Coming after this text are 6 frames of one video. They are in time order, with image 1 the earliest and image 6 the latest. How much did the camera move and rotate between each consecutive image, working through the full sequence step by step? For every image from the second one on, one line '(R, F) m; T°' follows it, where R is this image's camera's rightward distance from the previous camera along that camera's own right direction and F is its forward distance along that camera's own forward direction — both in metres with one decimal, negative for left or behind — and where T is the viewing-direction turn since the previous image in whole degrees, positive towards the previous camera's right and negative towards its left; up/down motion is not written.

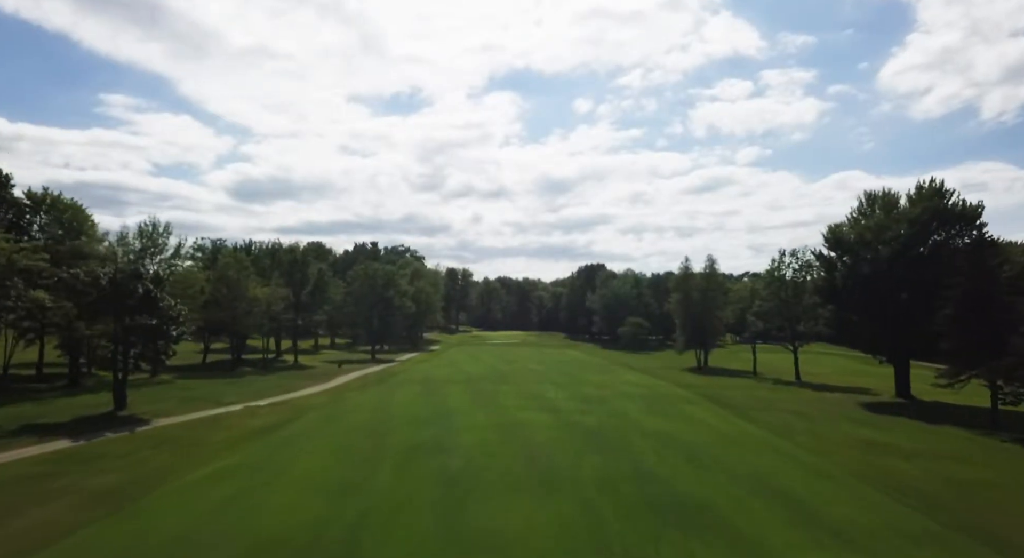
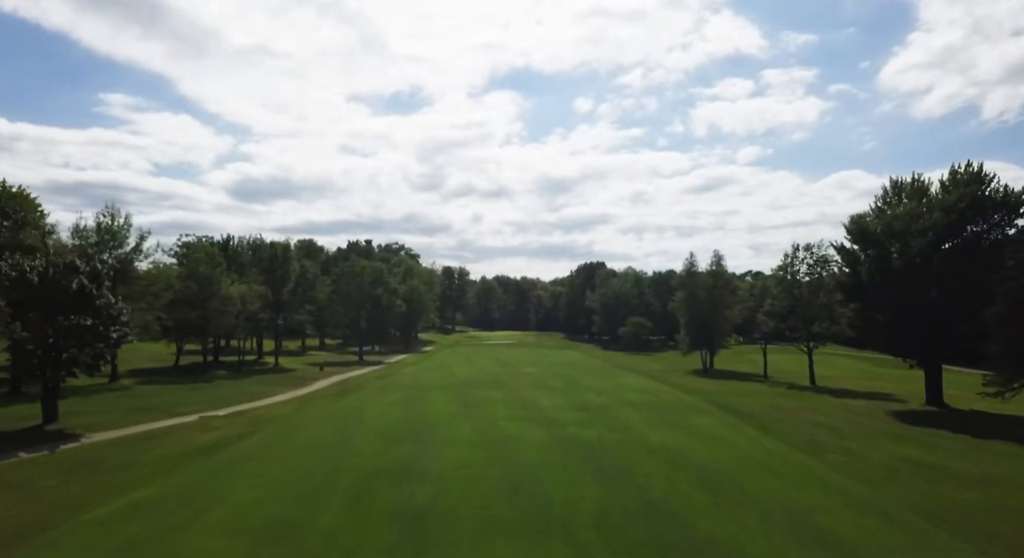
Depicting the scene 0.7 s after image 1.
(+0.5, +4.0) m; 0°
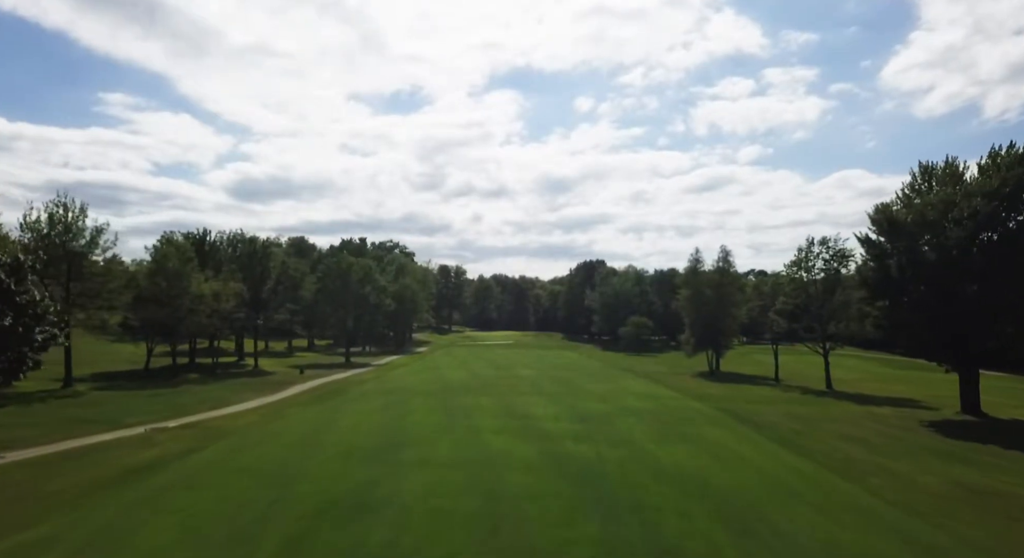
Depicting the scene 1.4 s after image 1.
(+0.5, +3.8) m; 0°
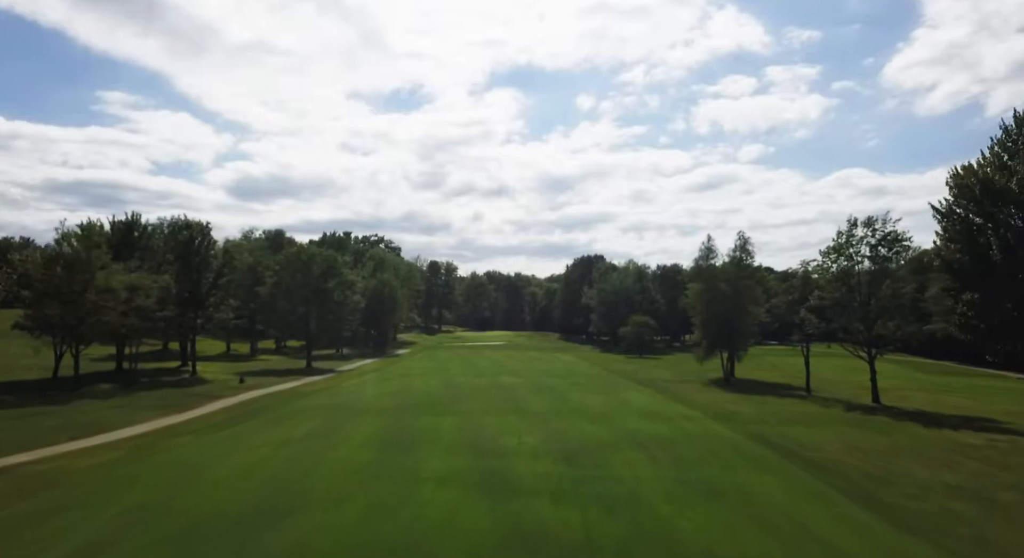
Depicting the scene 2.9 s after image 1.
(+1.4, +8.8) m; 0°
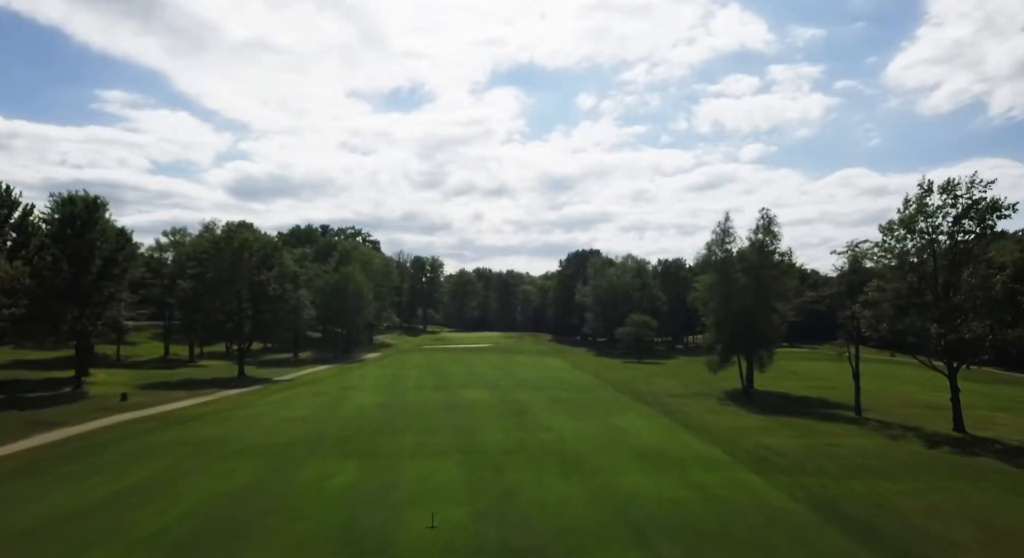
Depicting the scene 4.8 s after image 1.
(+2.0, +10.4) m; 0°
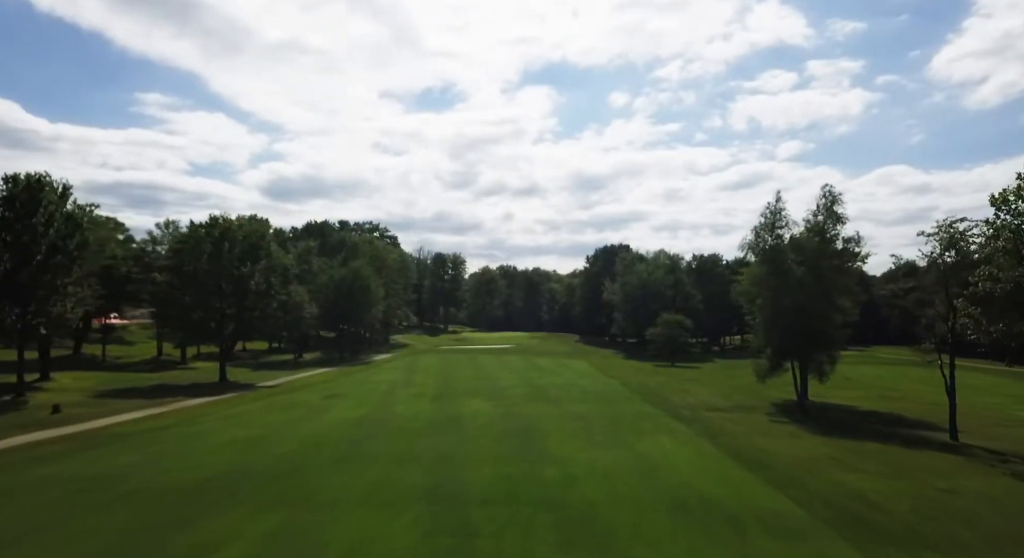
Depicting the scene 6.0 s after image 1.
(+1.1, +6.5) m; -3°
